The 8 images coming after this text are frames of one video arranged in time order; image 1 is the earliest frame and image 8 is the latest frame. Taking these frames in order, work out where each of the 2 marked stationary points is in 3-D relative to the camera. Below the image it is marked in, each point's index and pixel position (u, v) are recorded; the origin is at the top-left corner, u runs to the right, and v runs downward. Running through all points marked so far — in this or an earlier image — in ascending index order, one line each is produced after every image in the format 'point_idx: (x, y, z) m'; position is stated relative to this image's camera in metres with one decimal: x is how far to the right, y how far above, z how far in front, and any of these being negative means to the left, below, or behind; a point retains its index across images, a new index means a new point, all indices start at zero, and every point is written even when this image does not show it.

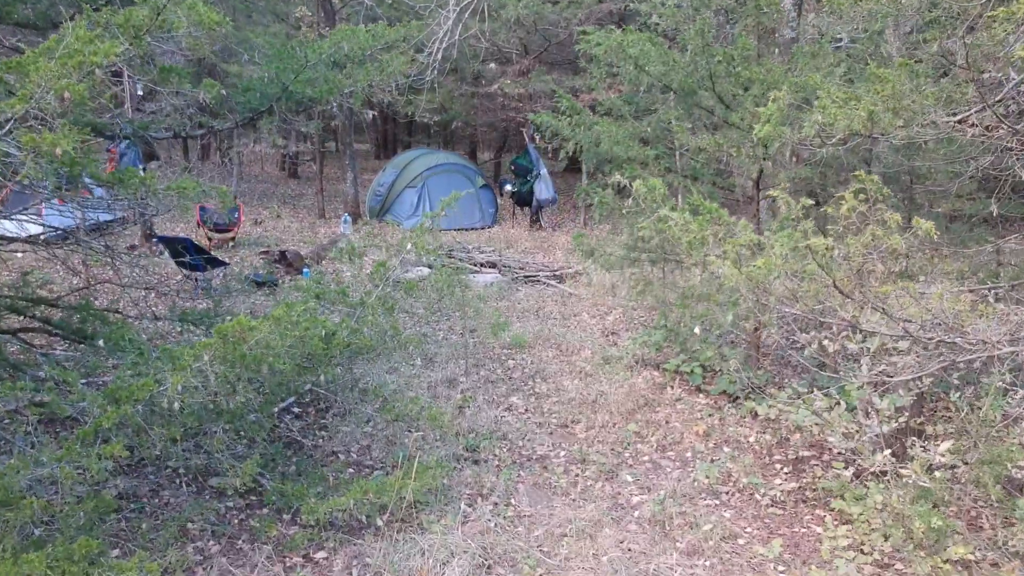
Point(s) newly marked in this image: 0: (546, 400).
0: (+0.3, -1.0, +5.8) m
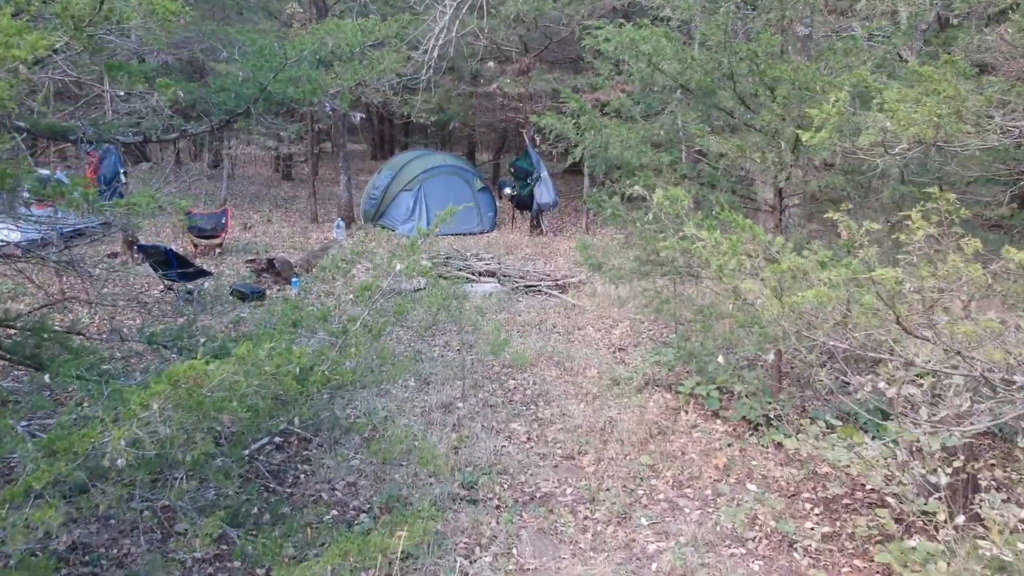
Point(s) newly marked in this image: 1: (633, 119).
0: (+0.3, -1.1, +5.4) m
1: (+1.0, +1.4, +5.9) m
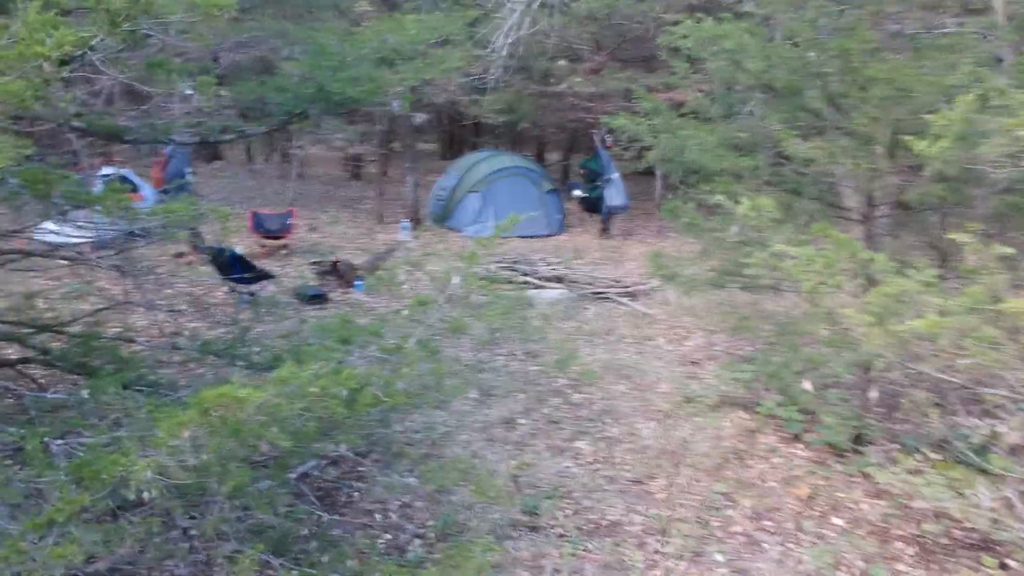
0: (+0.8, -1.2, +5.1) m
1: (+1.6, +1.3, +5.5) m
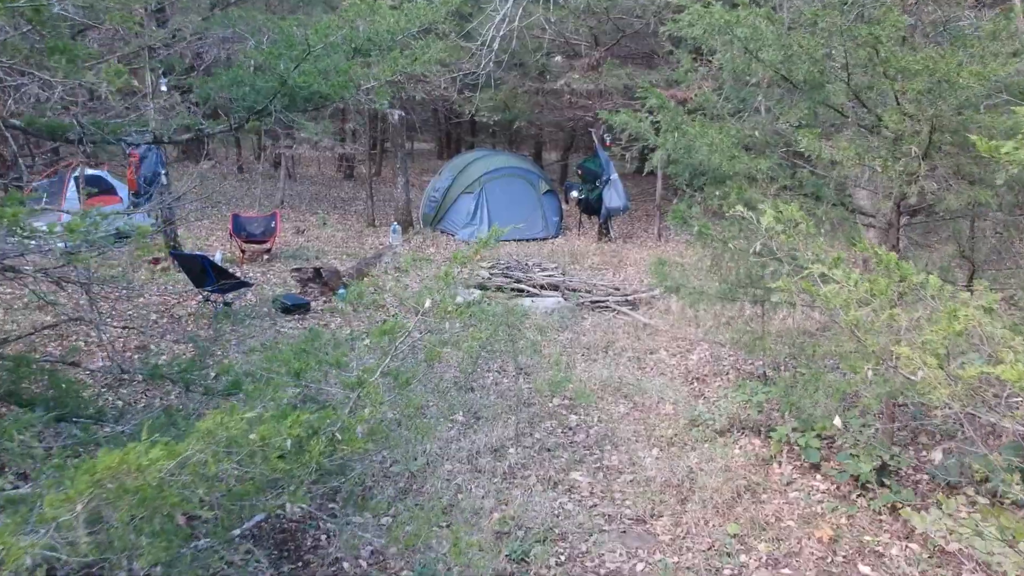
0: (+0.7, -1.3, +4.6) m
1: (+1.5, +1.2, +5.0) m
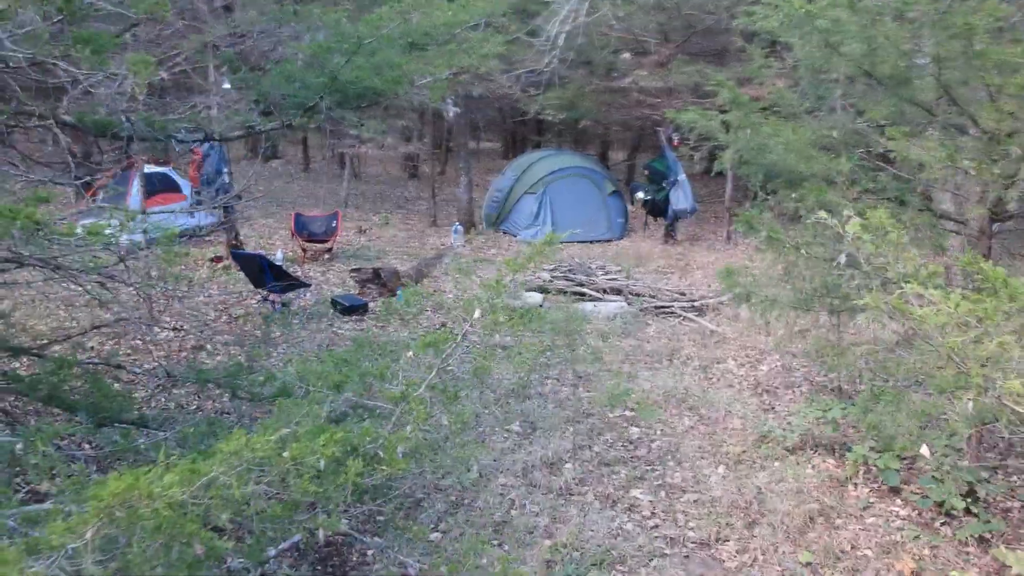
0: (+1.1, -1.3, +4.3) m
1: (+2.0, +1.2, +4.7) m
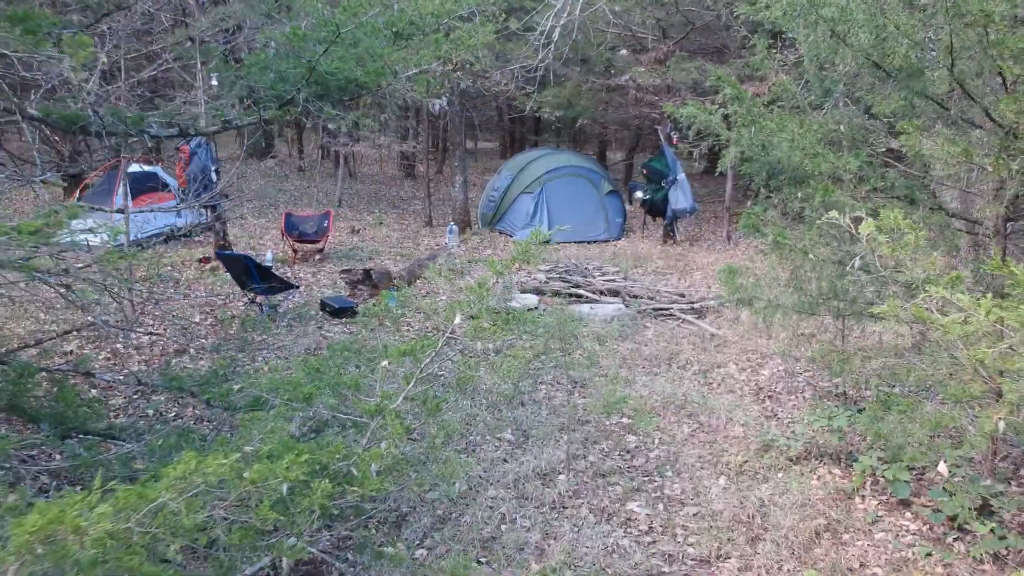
0: (+1.0, -1.4, +4.1) m
1: (+1.9, +1.2, +4.5) m
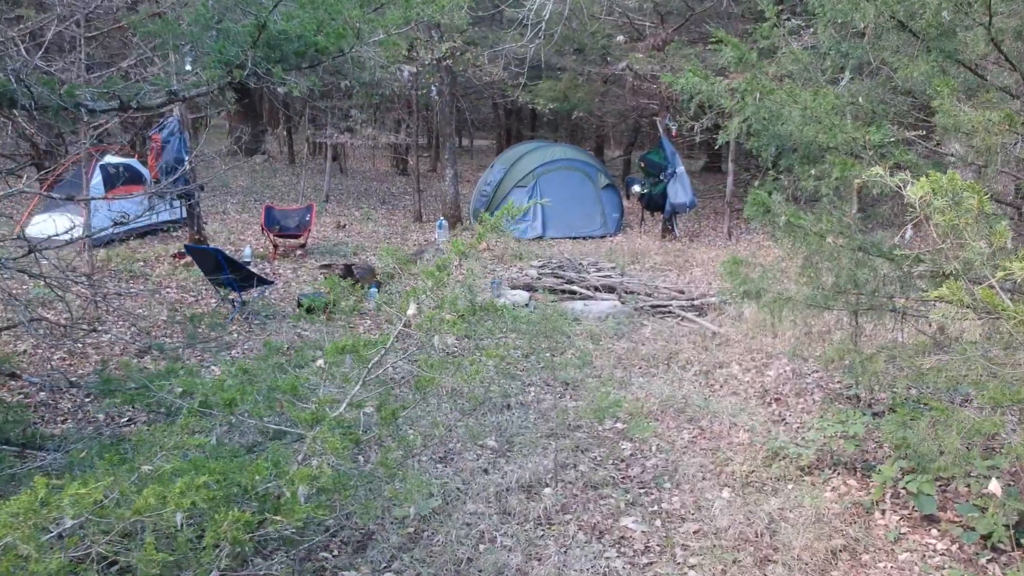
0: (+0.9, -1.3, +3.7) m
1: (+1.8, +1.2, +4.1) m
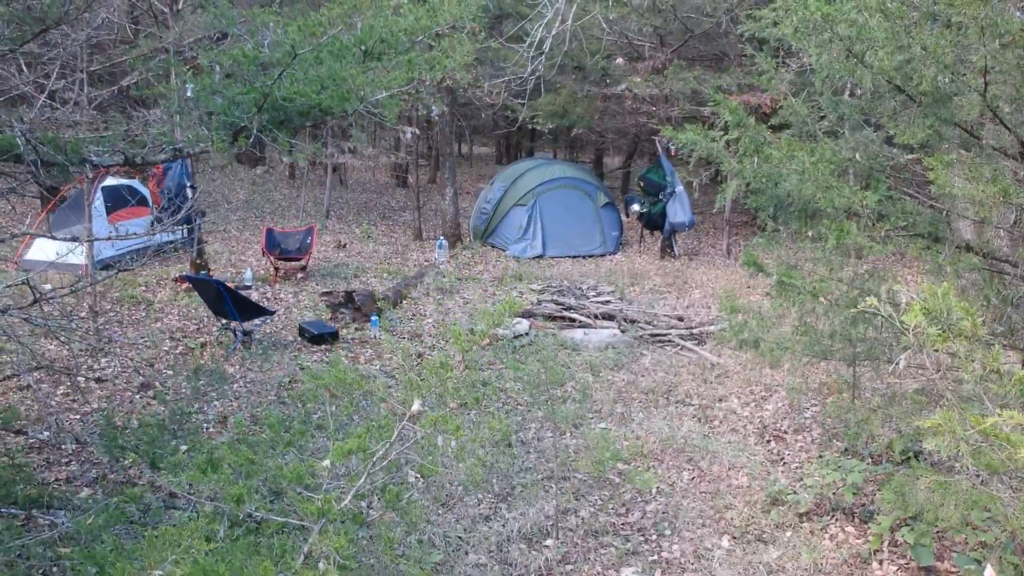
0: (+0.9, -1.6, +3.7) m
1: (+1.8, +0.9, +4.1) m
